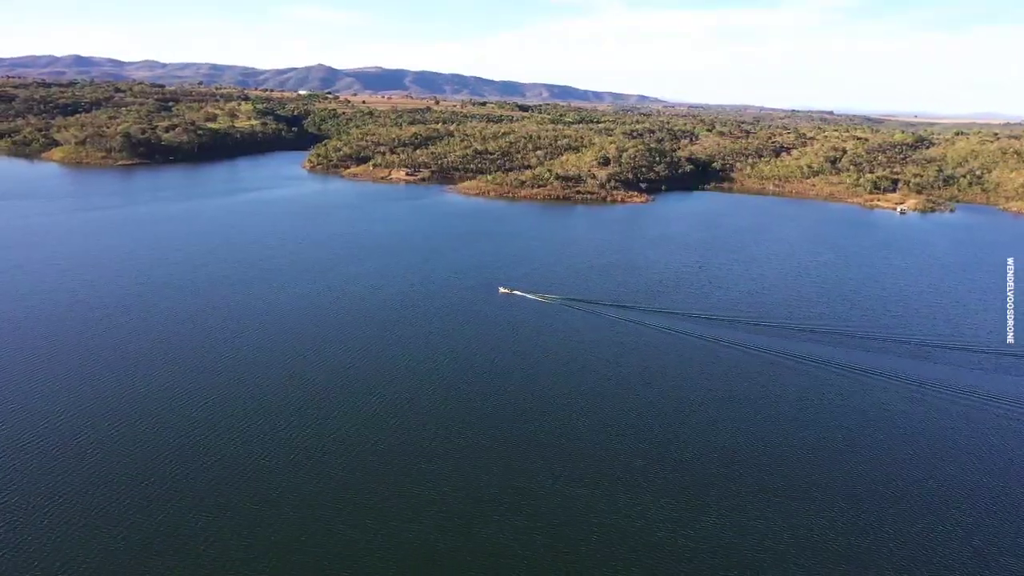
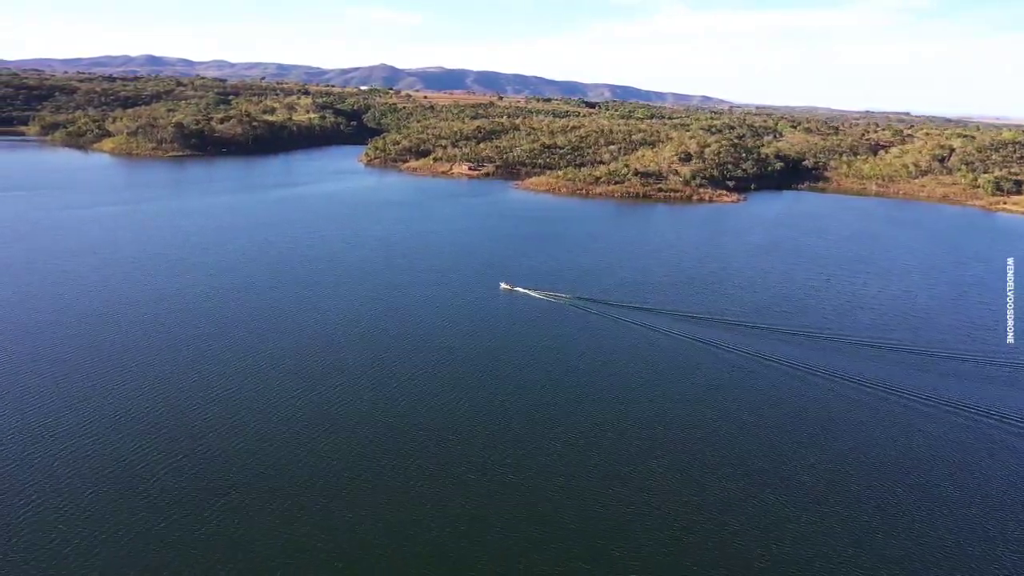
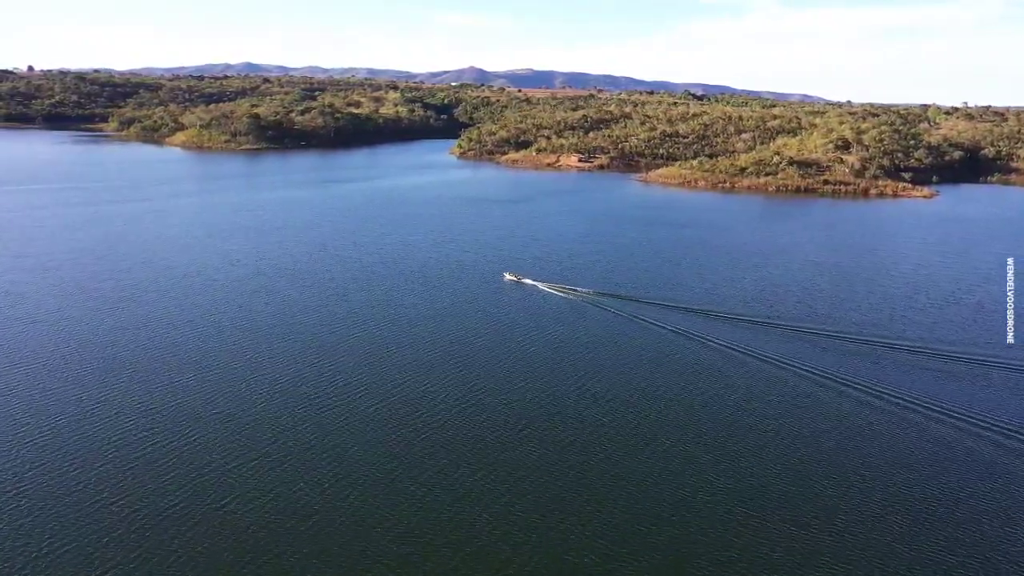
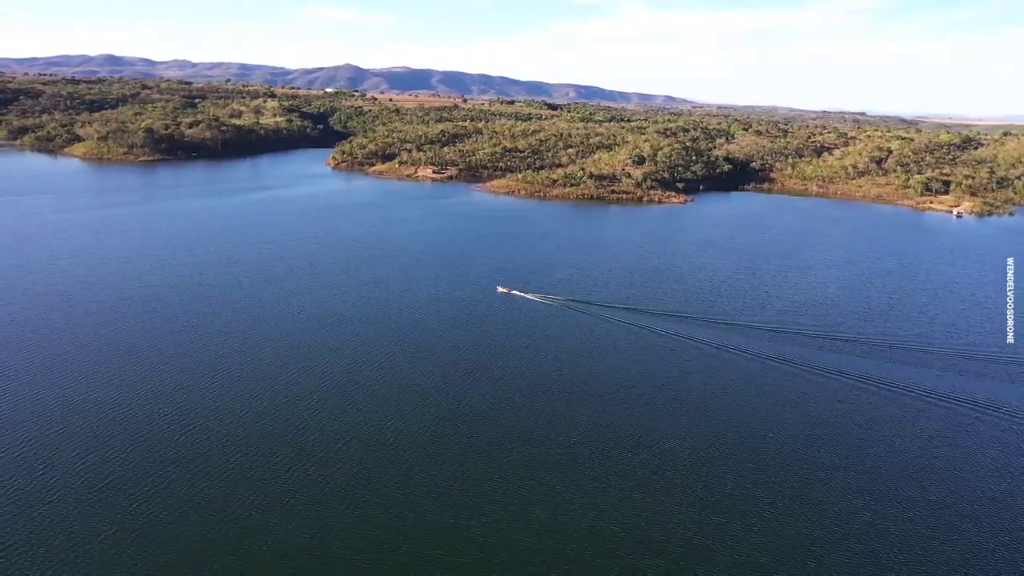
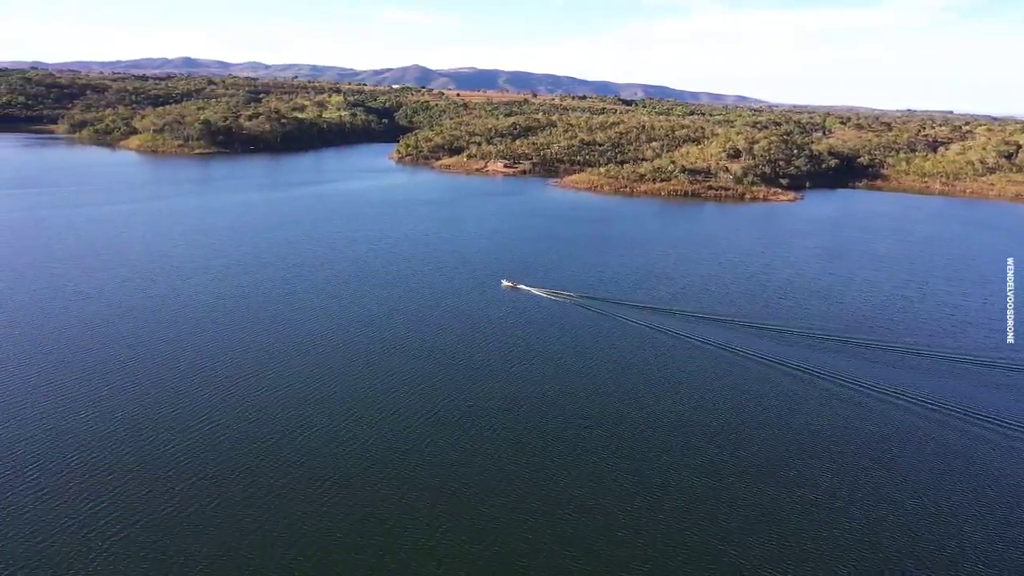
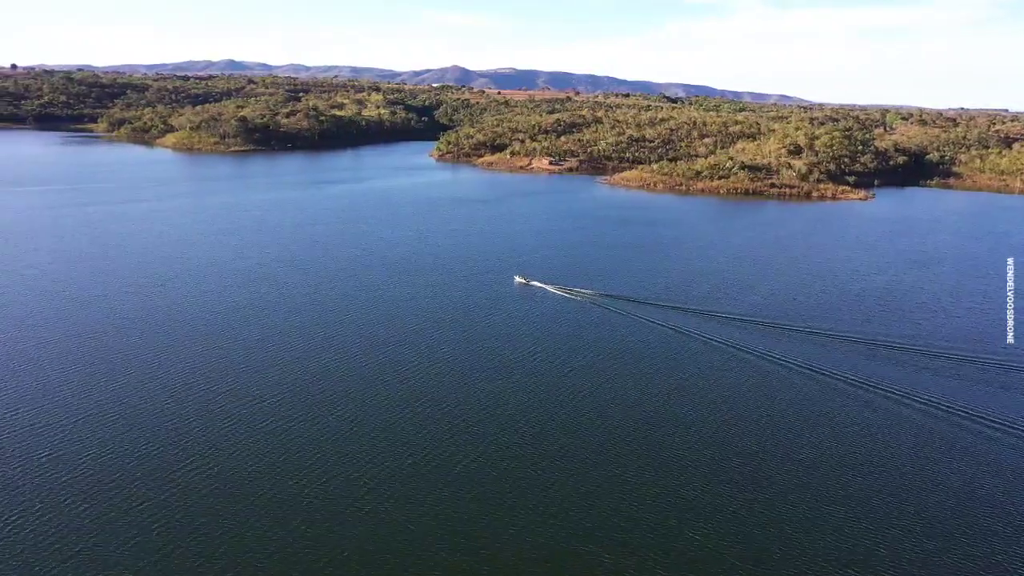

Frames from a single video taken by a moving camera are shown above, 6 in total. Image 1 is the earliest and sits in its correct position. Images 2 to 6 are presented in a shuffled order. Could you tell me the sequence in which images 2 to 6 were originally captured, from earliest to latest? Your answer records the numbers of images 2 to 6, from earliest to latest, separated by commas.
4, 2, 5, 6, 3
